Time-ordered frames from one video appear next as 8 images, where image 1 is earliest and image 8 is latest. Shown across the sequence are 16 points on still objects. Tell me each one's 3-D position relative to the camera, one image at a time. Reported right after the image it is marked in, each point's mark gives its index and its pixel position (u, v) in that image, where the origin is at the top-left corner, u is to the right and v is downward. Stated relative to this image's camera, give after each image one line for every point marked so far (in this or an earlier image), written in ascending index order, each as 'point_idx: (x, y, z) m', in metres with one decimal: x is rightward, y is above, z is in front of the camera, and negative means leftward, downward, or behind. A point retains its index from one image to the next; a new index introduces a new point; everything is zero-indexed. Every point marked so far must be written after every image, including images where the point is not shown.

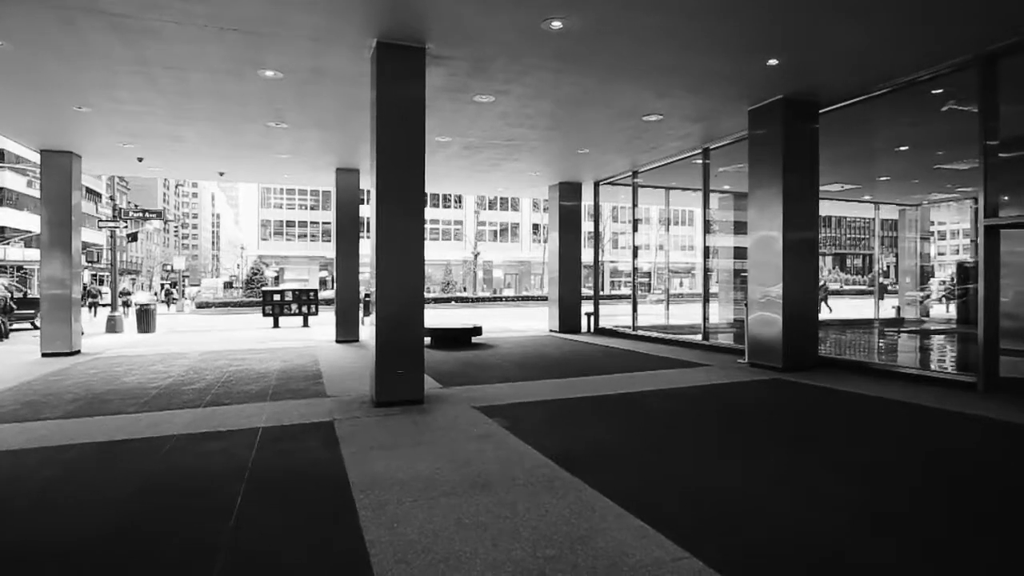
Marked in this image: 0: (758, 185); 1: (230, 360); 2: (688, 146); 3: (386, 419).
0: (+2.4, +1.0, +8.3) m
1: (-3.4, -0.9, +10.3) m
2: (+2.3, +1.8, +10.9) m
3: (-0.8, -0.9, +5.6) m
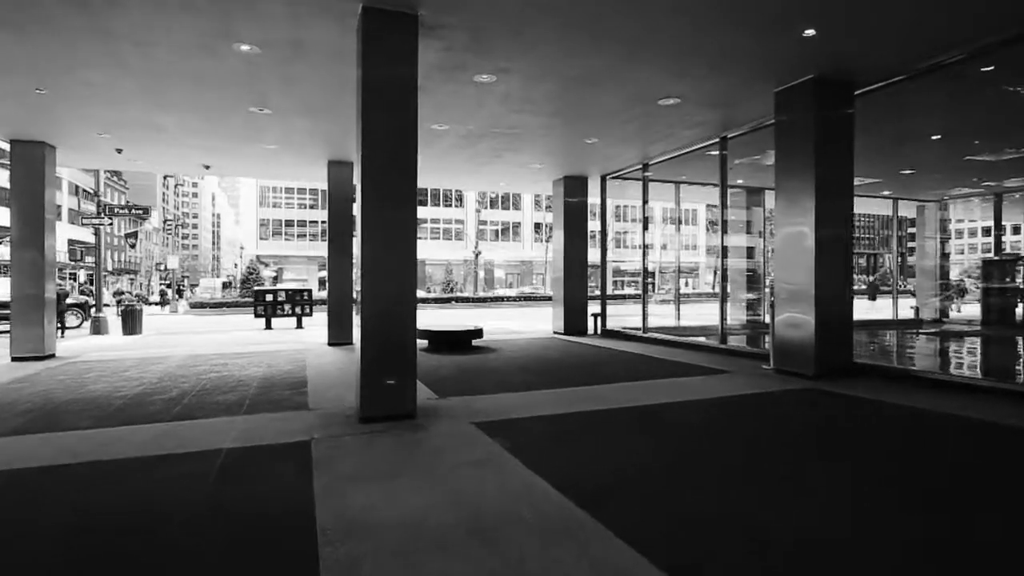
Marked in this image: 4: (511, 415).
0: (+2.5, +1.0, +7.6) m
1: (-3.4, -0.9, +9.6) m
2: (+2.3, +1.8, +10.2) m
3: (-0.8, -0.9, +4.9) m
4: (0.0, -0.8, +5.6) m
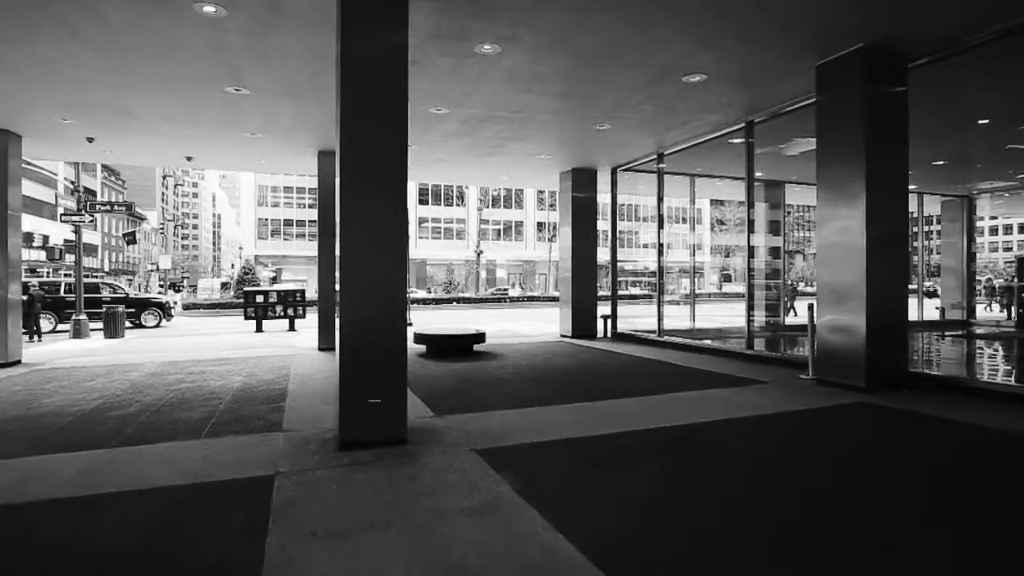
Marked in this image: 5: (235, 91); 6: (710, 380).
0: (+2.5, +1.0, +6.7) m
1: (-3.3, -0.9, +8.7) m
2: (+2.4, +1.8, +9.3) m
3: (-0.8, -0.9, +4.0) m
4: (0.0, -0.8, +4.7) m
5: (-2.6, +1.8, +7.9) m
6: (+1.7, -0.8, +7.1) m
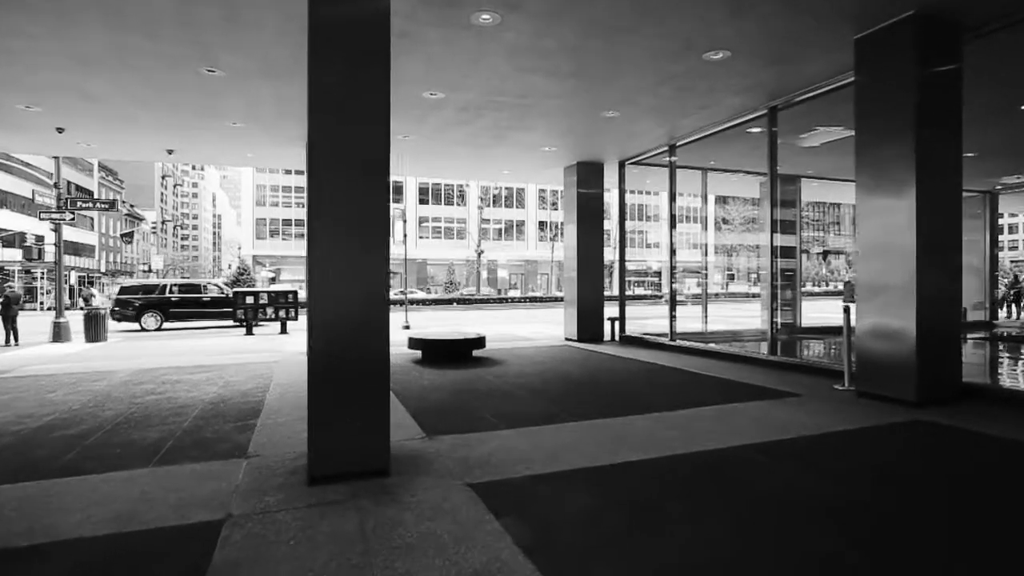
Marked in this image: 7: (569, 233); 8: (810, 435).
0: (+2.5, +1.0, +5.9) m
1: (-3.3, -0.9, +8.0) m
2: (+2.4, +1.8, +8.6) m
3: (-0.7, -0.9, +3.3) m
4: (+0.1, -0.8, +4.0) m
5: (-2.6, +1.8, +7.1) m
6: (+1.7, -0.8, +6.3) m
7: (+0.9, +0.9, +13.4) m
8: (+1.7, -0.8, +4.8) m
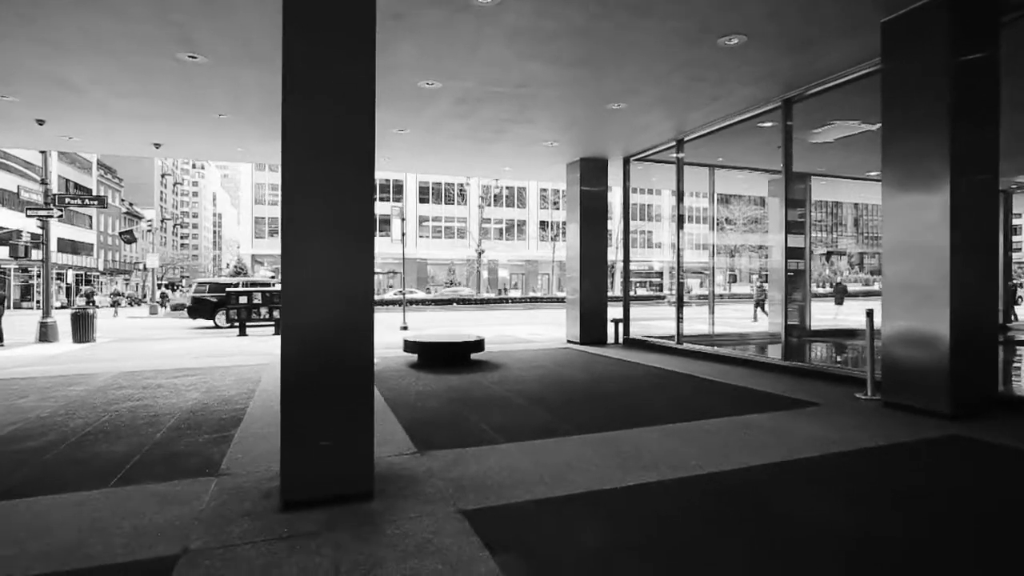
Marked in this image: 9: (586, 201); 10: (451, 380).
0: (+2.5, +1.0, +5.5) m
1: (-3.3, -0.9, +7.6) m
2: (+2.4, +1.8, +8.1) m
3: (-0.7, -0.9, +2.9) m
4: (0.0, -0.9, +3.5) m
5: (-2.5, +1.8, +6.7) m
6: (+1.7, -0.8, +5.9) m
7: (+0.9, +0.8, +12.9) m
8: (+1.7, -0.8, +4.4) m
9: (+1.1, +1.3, +12.7) m
10: (-0.5, -0.8, +7.5) m
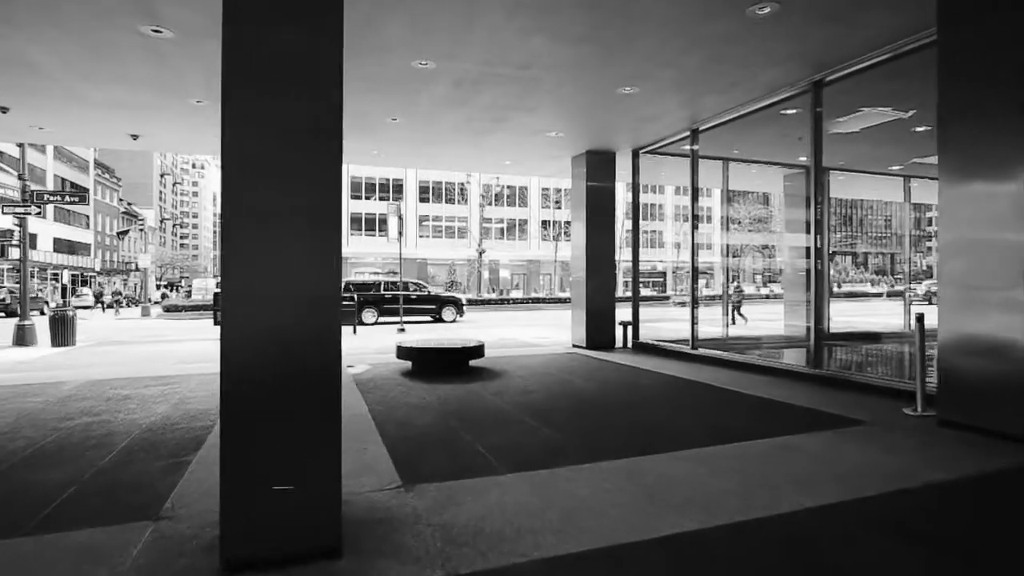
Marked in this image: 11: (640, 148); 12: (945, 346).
0: (+2.5, +1.0, +4.8) m
1: (-3.3, -0.9, +6.9) m
2: (+2.4, +1.8, +7.4) m
3: (-0.7, -0.9, +2.1) m
4: (+0.1, -0.9, +2.8) m
5: (-2.5, +1.8, +6.0) m
6: (+1.7, -0.8, +5.2) m
7: (+0.9, +0.8, +12.2) m
8: (+1.7, -0.9, +3.7) m
9: (+1.1, +1.3, +11.9) m
10: (-0.5, -0.8, +6.8) m
11: (+1.7, +1.9, +11.6) m
12: (+2.5, -0.3, +4.9) m
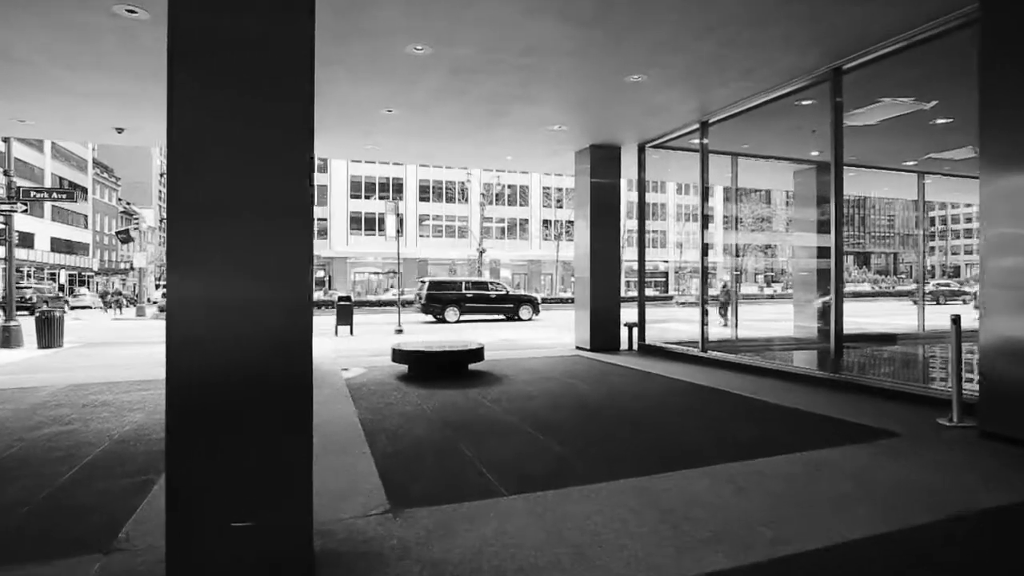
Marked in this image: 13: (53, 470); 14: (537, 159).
0: (+2.5, +1.0, +4.4) m
1: (-3.3, -0.9, +6.5) m
2: (+2.4, +1.8, +7.0) m
3: (-0.7, -0.9, +1.7) m
4: (+0.1, -0.9, +2.4) m
5: (-2.5, +1.8, +5.6) m
6: (+1.7, -0.8, +4.8) m
7: (+1.0, +0.8, +11.8) m
8: (+1.7, -0.9, +3.3) m
9: (+1.1, +1.3, +11.5) m
10: (-0.5, -0.8, +6.4) m
11: (+1.8, +1.9, +11.2) m
12: (+2.5, -0.3, +4.5) m
13: (-2.3, -0.9, +4.2) m
14: (+0.4, +1.9, +12.4) m
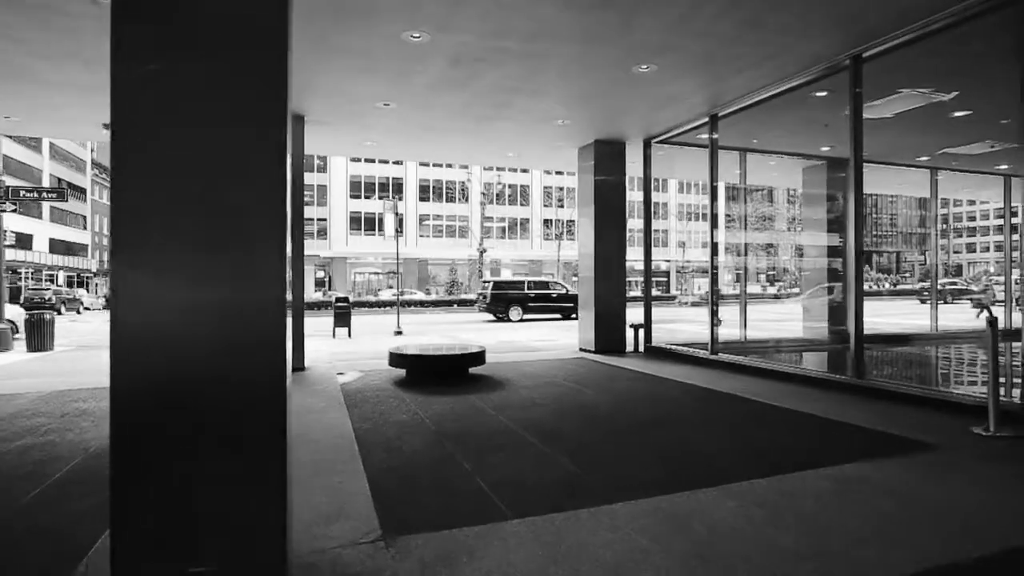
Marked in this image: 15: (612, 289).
0: (+2.6, +1.0, +4.1) m
1: (-3.2, -0.9, +6.2) m
2: (+2.4, +1.8, +6.7) m
3: (-0.7, -0.9, +1.4) m
4: (+0.1, -0.9, +2.1) m
5: (-2.5, +1.8, +5.3) m
6: (+1.7, -0.8, +4.5) m
7: (+1.0, +0.8, +11.5) m
8: (+1.7, -0.9, +2.9) m
9: (+1.2, +1.3, +11.2) m
10: (-0.5, -0.8, +6.1) m
11: (+1.8, +1.9, +10.9) m
12: (+2.5, -0.3, +4.2) m
13: (-2.2, -0.9, +3.9) m
14: (+0.4, +1.9, +12.0) m
15: (+1.3, 0.0, +11.3) m
